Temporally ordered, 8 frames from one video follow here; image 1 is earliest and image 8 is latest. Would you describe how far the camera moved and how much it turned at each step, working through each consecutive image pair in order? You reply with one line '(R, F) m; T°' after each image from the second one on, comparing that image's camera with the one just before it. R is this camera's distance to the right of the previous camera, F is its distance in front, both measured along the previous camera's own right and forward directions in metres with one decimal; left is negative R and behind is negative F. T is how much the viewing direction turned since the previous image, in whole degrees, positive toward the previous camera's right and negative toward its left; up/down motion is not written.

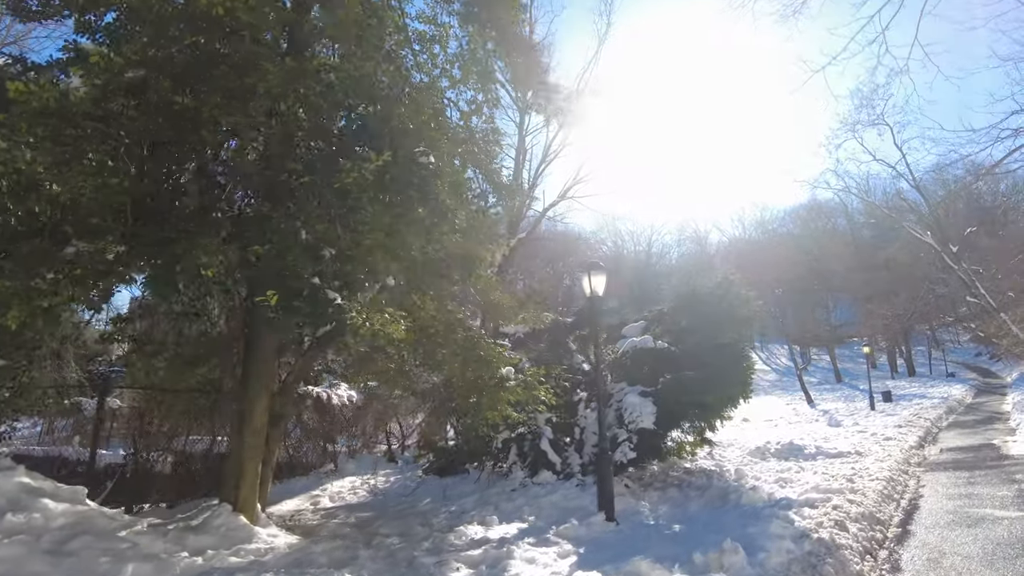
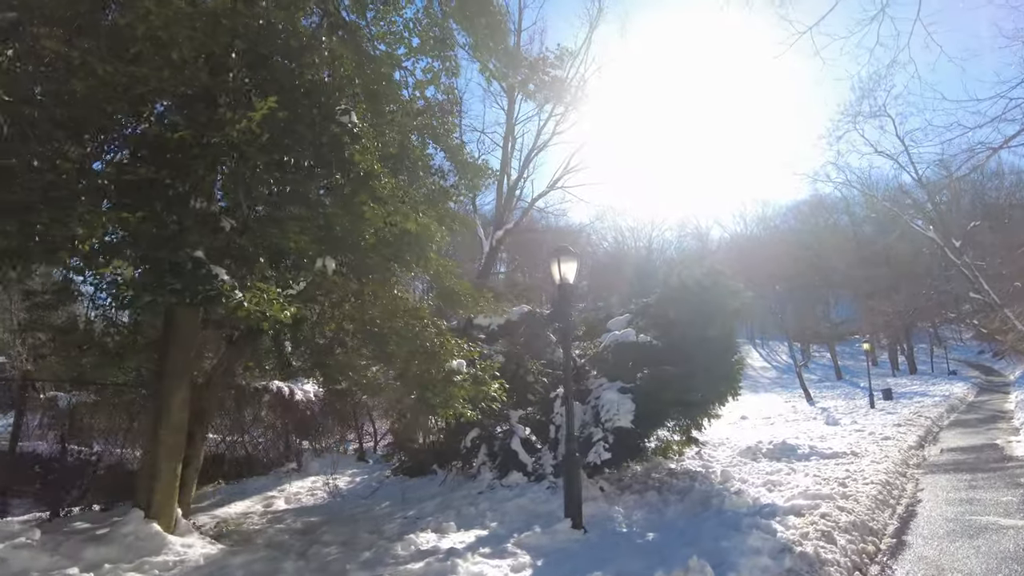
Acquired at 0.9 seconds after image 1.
(+0.6, +0.7) m; 0°
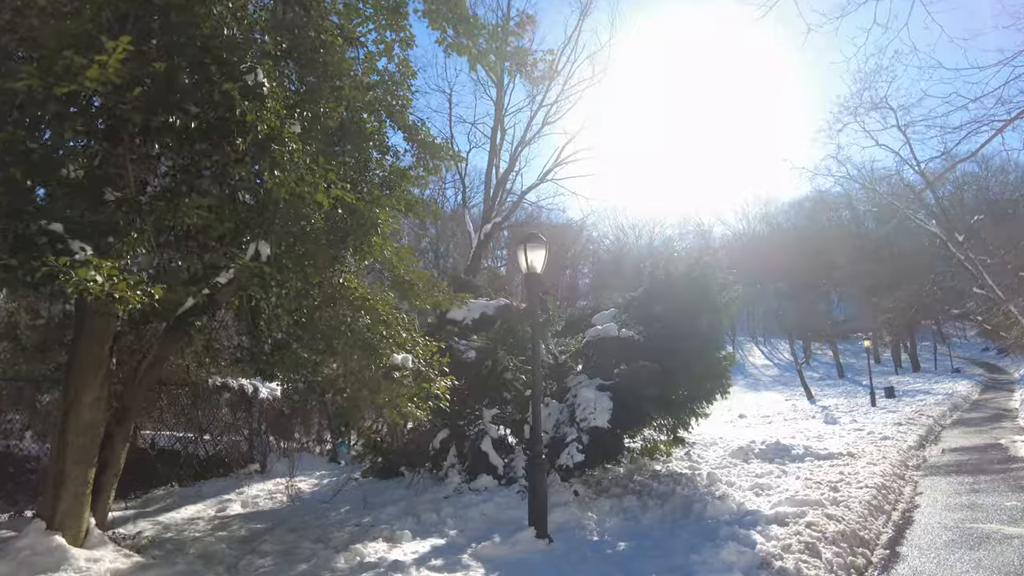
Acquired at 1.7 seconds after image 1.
(+0.5, +0.6) m; 0°
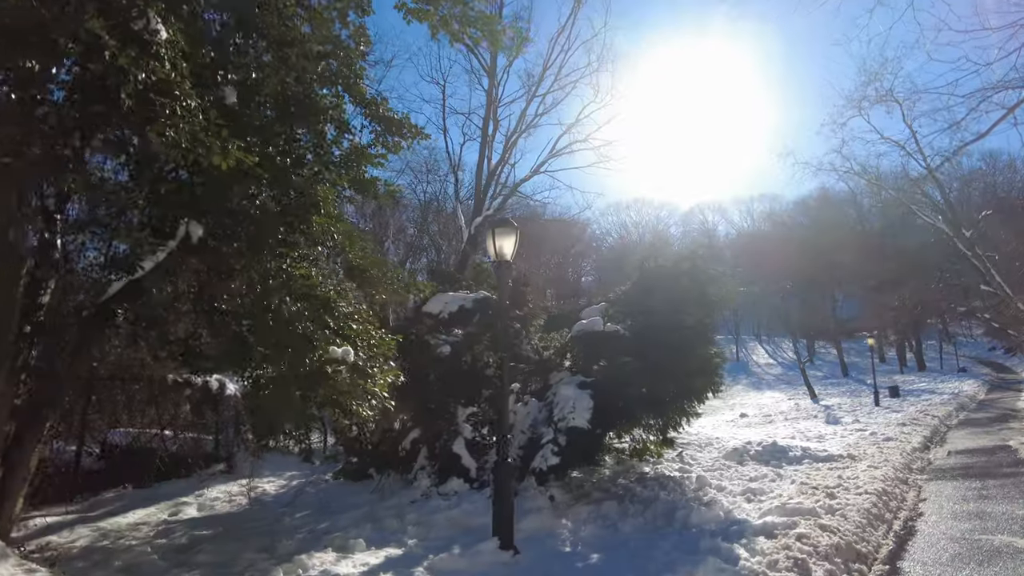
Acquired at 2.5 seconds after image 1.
(+0.5, +0.6) m; 0°
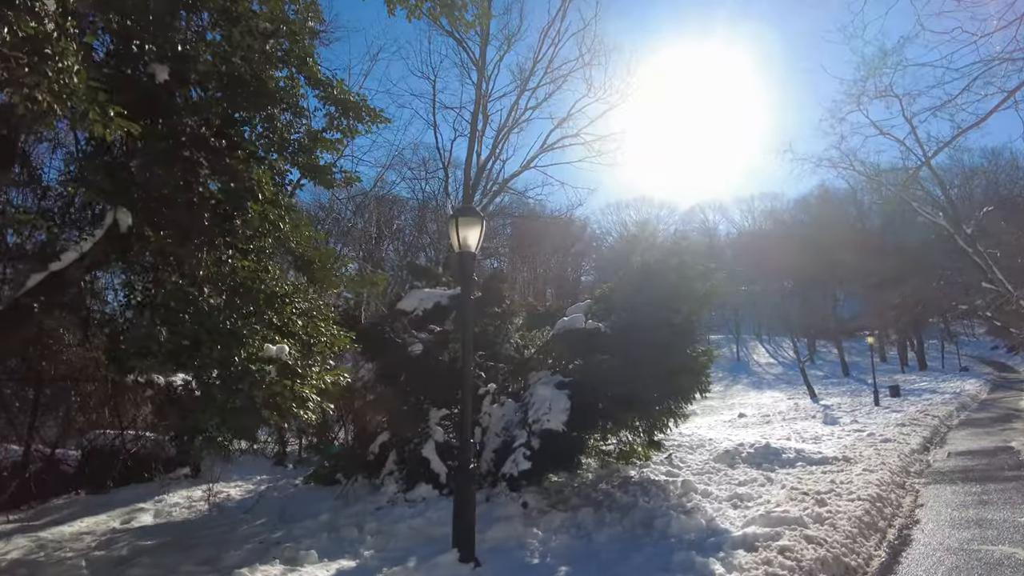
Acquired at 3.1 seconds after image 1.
(+0.4, +0.5) m; 0°
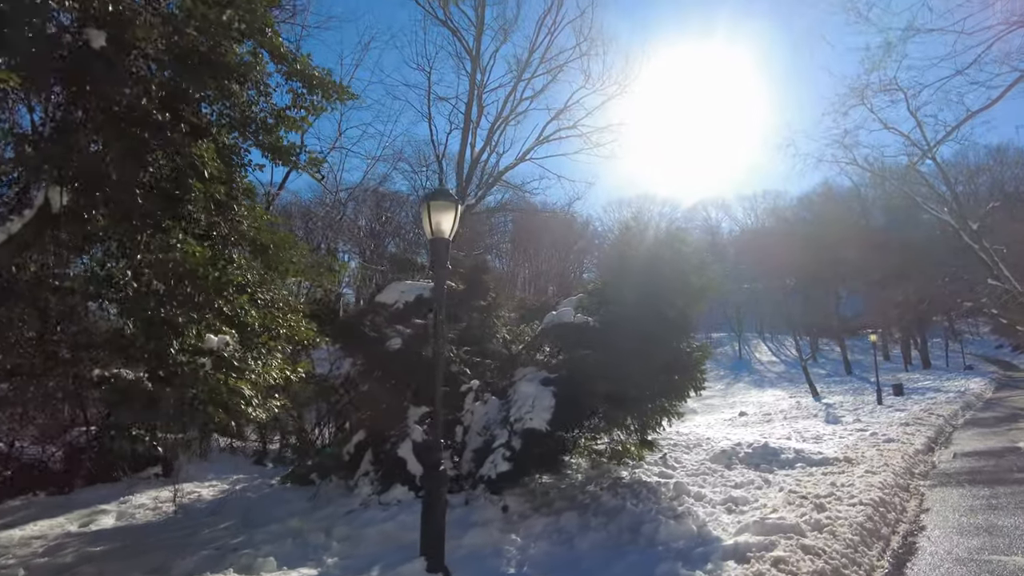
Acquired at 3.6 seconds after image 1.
(+0.3, +0.4) m; 0°
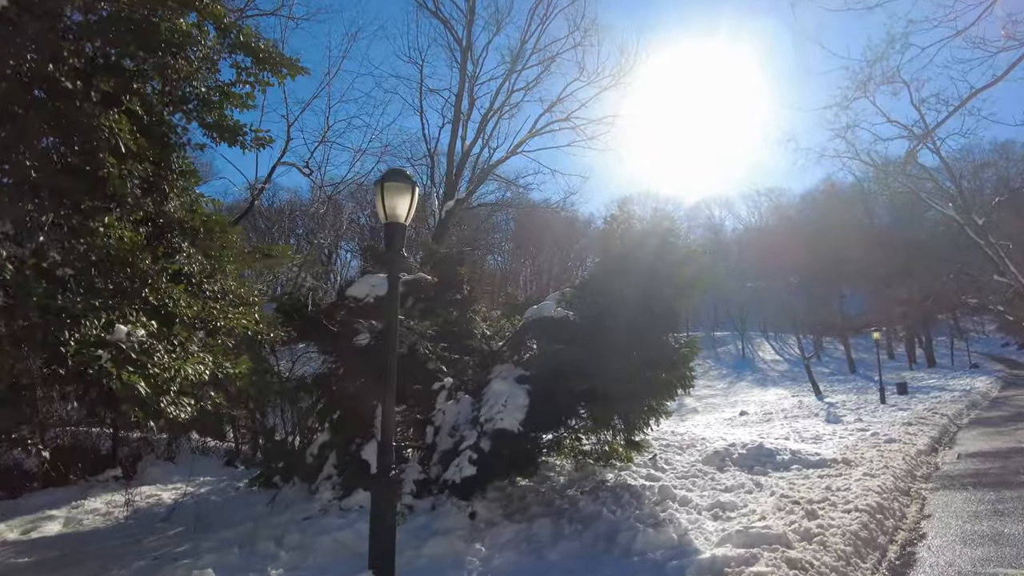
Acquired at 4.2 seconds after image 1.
(+0.4, +0.5) m; 0°
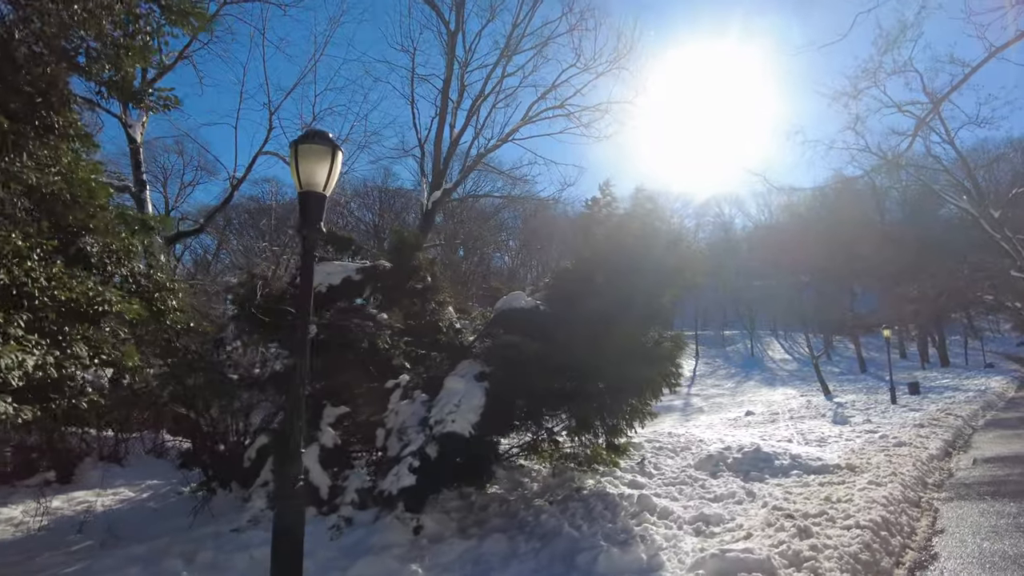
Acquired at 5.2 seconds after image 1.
(+0.6, +0.8) m; -1°
